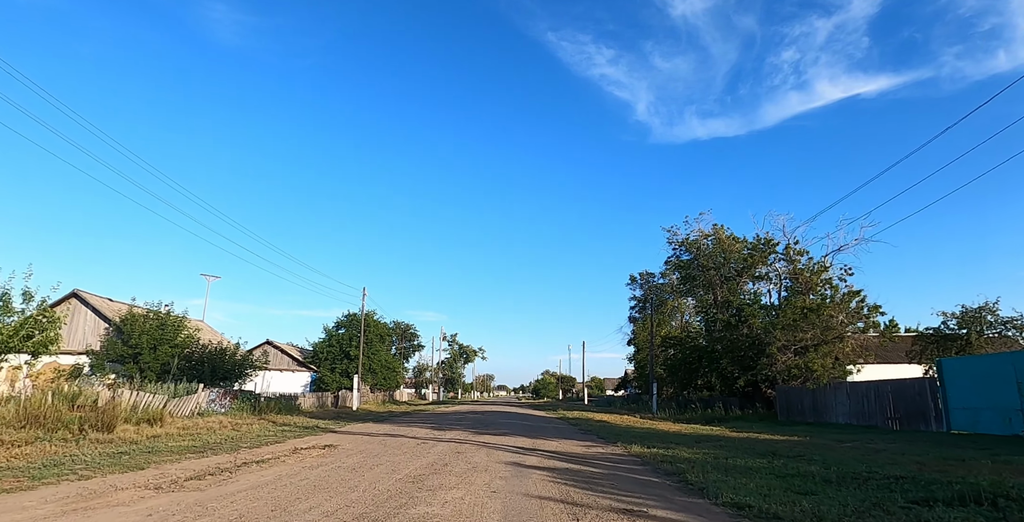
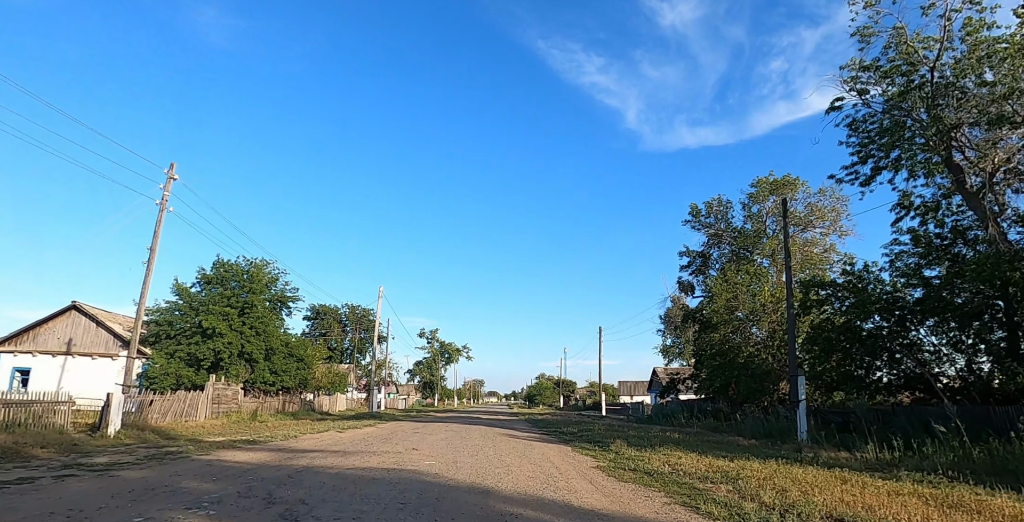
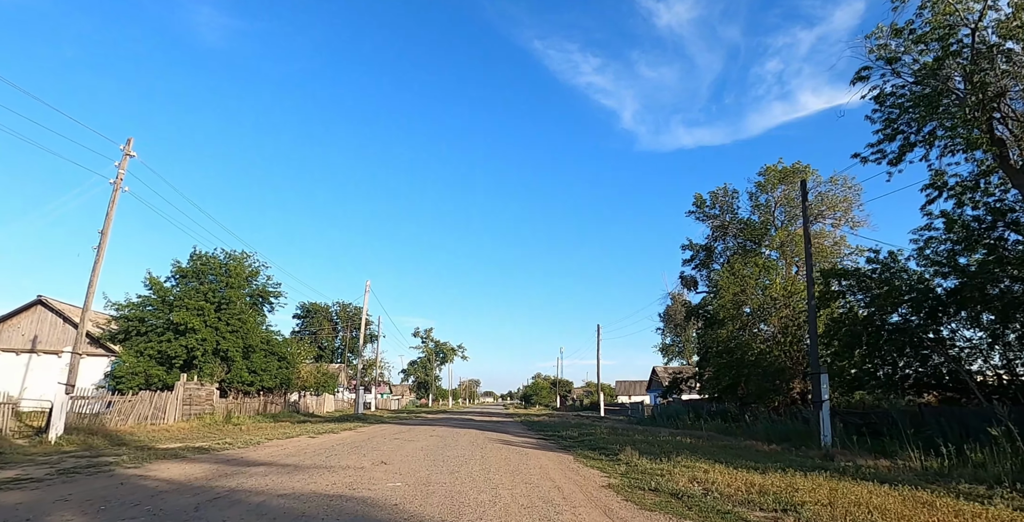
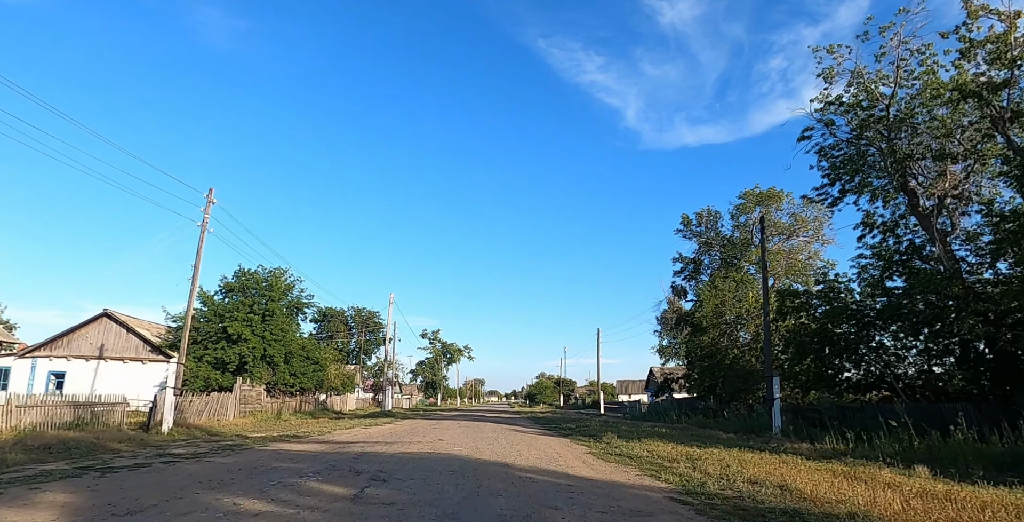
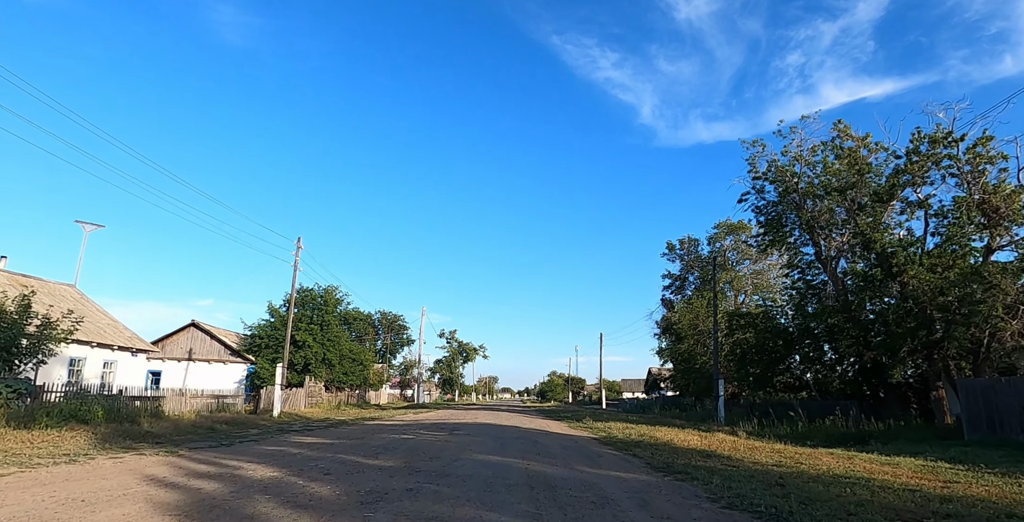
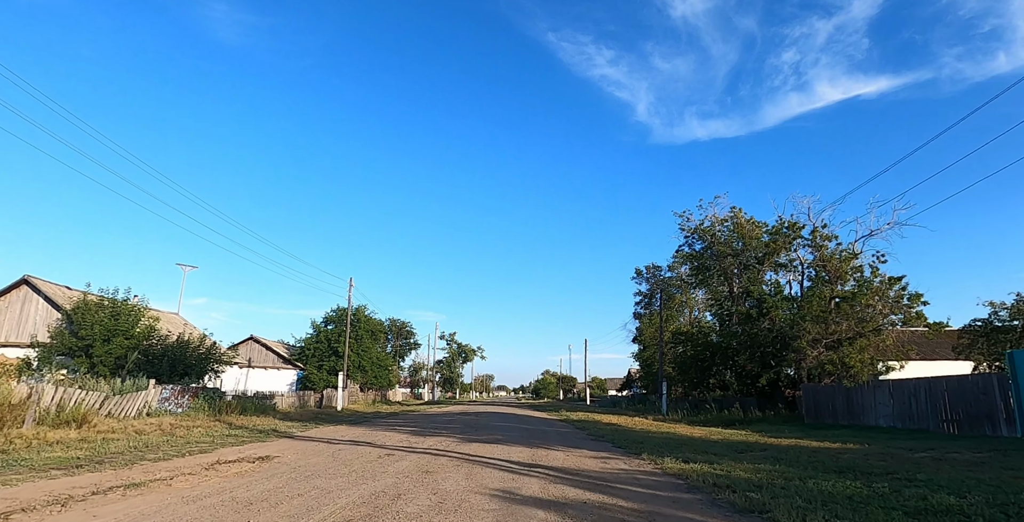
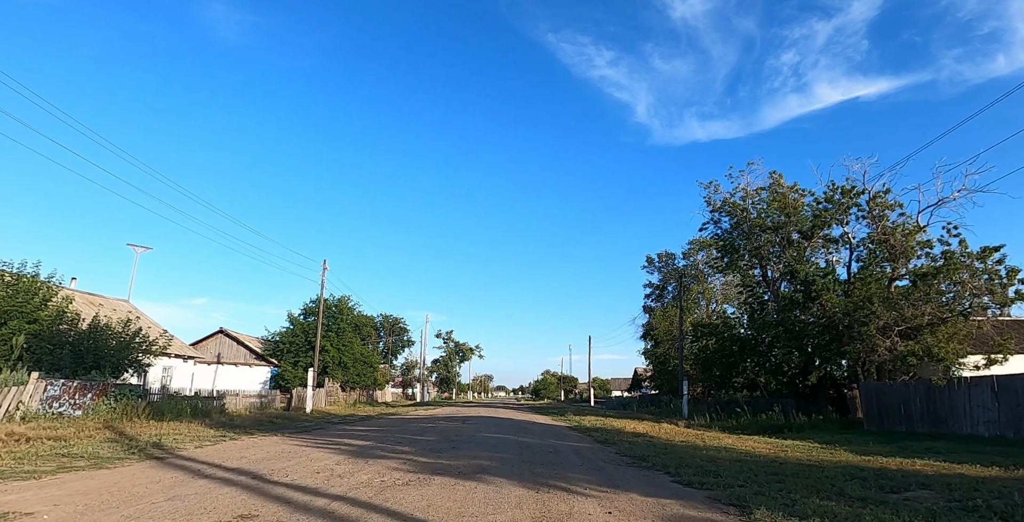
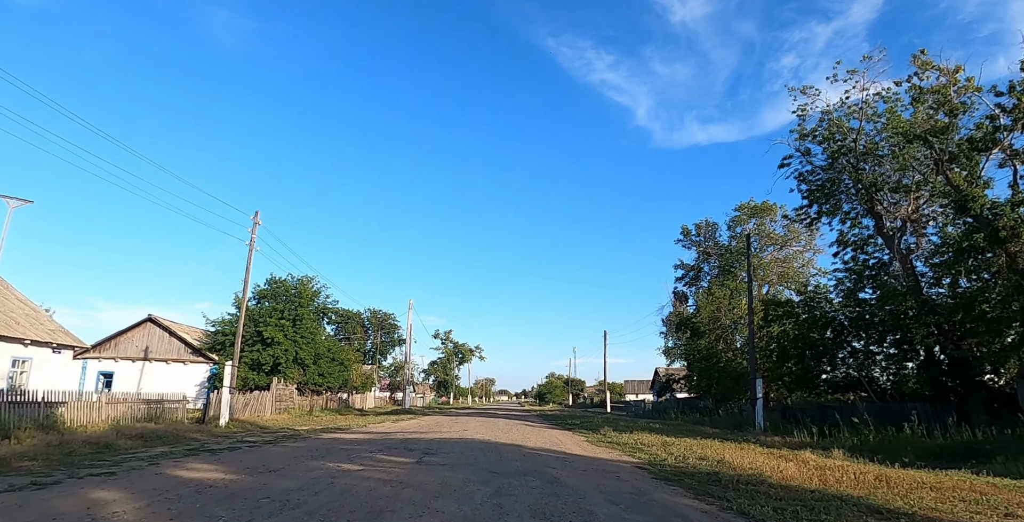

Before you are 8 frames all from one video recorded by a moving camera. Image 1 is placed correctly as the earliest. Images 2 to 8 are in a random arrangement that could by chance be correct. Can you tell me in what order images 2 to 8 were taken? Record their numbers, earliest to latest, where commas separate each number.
6, 7, 5, 8, 4, 2, 3
